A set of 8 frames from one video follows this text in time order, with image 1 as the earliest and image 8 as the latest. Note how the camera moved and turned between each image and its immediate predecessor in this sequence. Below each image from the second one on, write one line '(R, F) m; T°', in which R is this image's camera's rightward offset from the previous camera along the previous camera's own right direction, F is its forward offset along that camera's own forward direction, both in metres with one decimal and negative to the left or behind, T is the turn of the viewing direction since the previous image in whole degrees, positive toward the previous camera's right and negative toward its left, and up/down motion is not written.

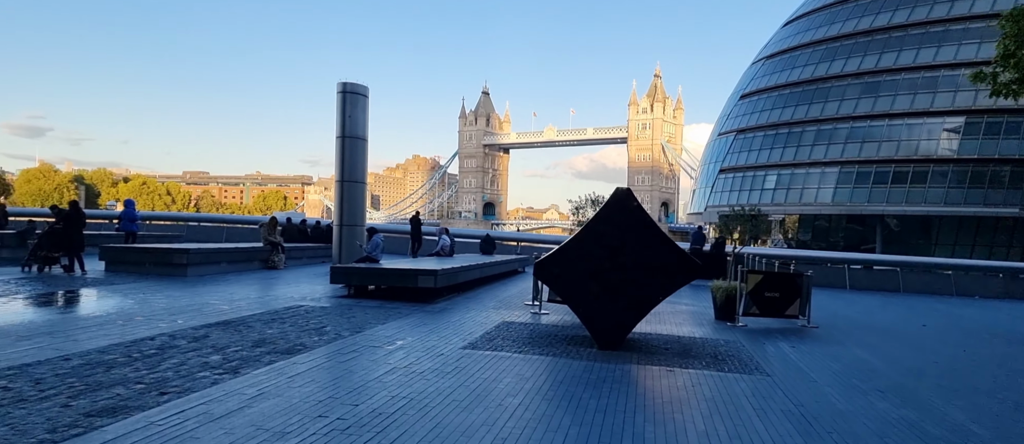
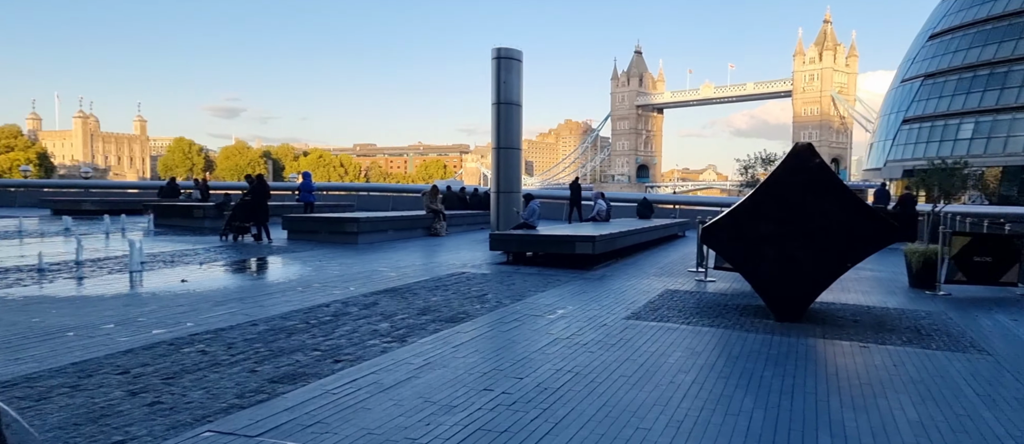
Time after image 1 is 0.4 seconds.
(0.0, +0.1) m; -11°
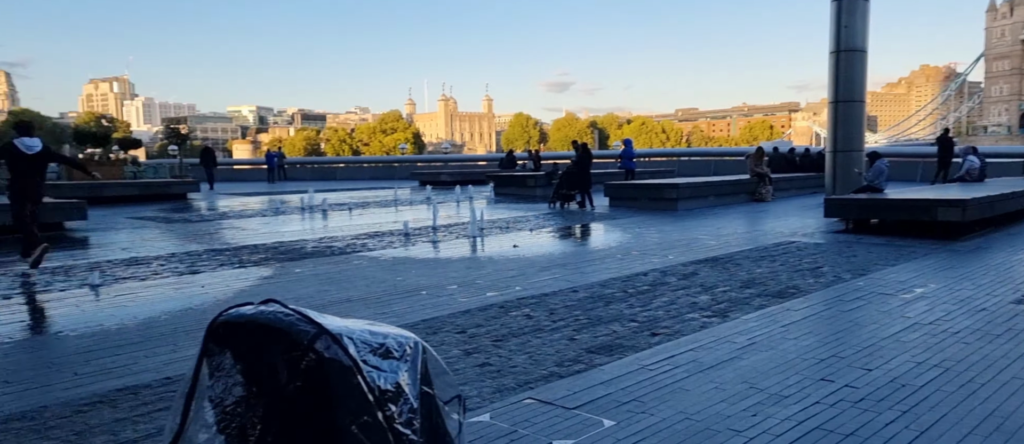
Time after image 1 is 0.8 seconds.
(0.0, +0.3) m; -23°
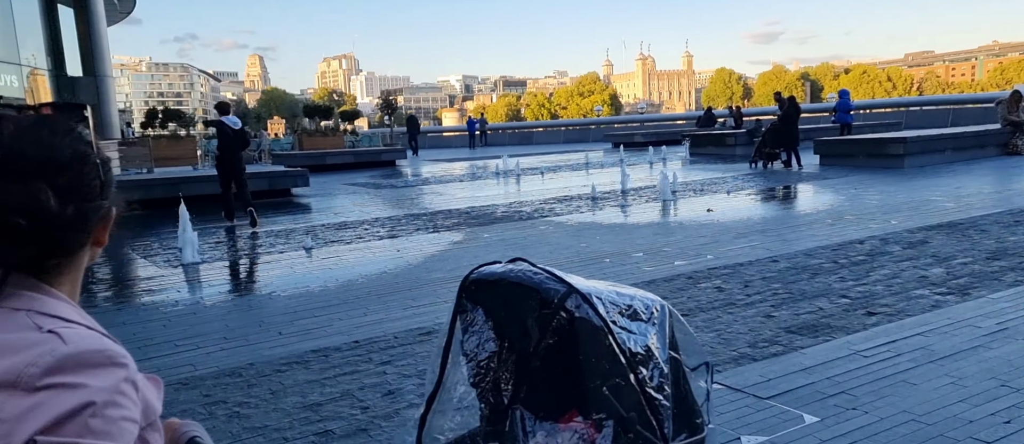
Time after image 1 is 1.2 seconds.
(+0.1, +0.4) m; -14°
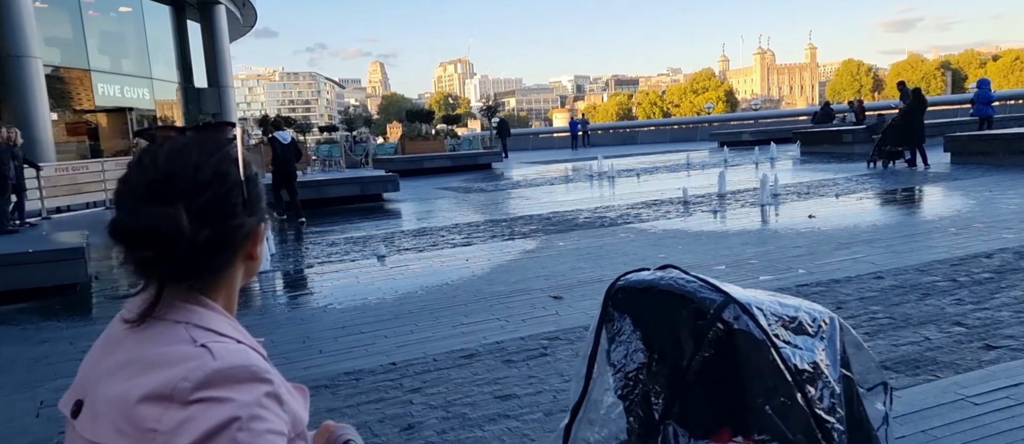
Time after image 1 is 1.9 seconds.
(+0.4, +0.5) m; -8°
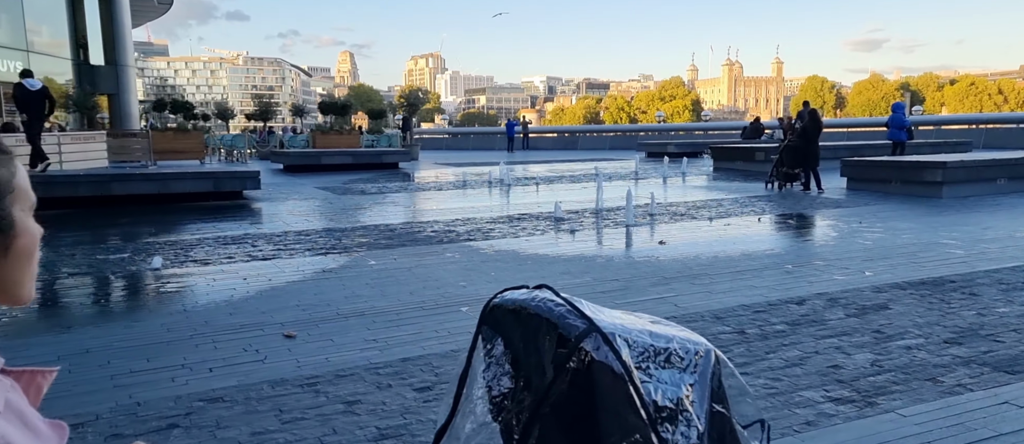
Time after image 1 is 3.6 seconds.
(+1.3, +0.6) m; +3°
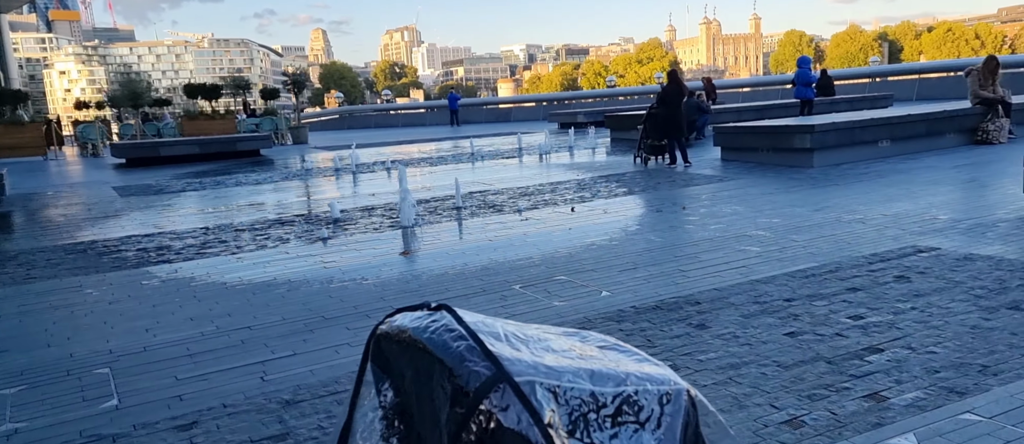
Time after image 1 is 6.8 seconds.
(+2.3, +1.8) m; +2°
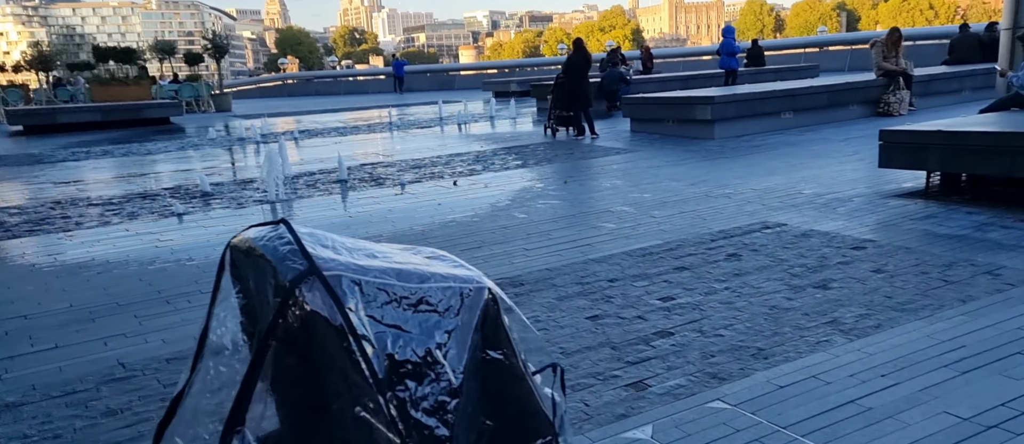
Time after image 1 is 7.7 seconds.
(+0.9, +0.1) m; +3°
